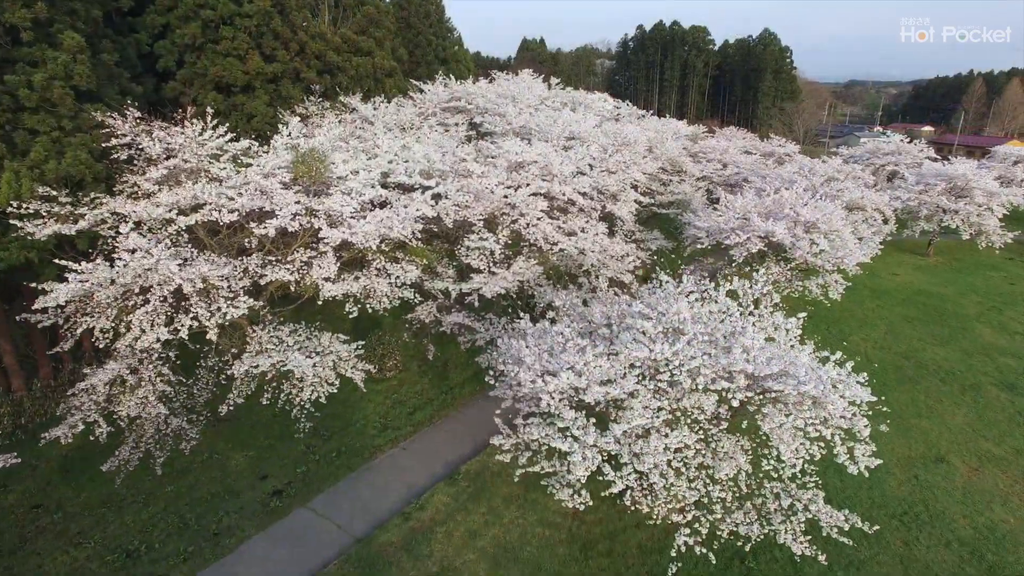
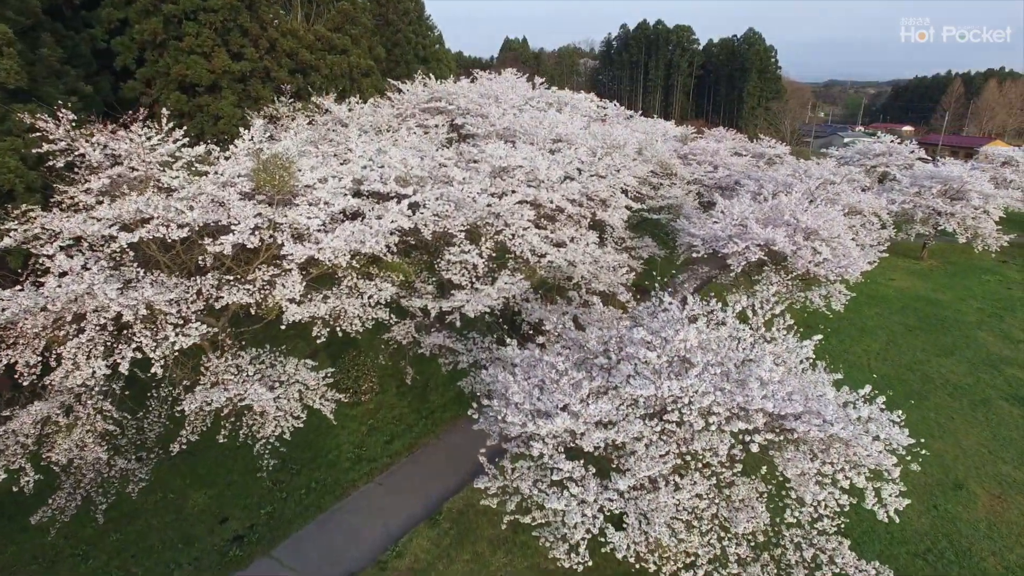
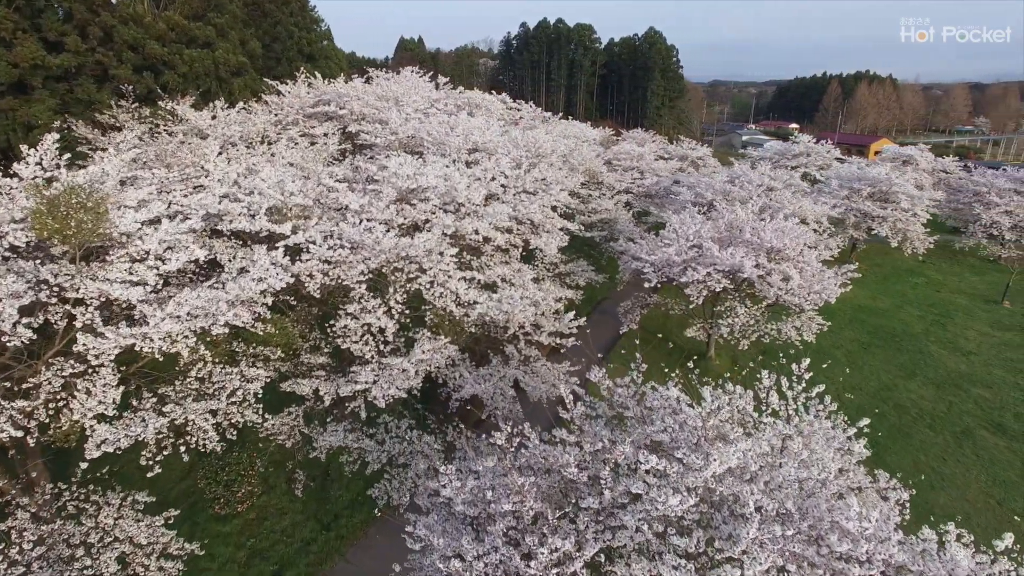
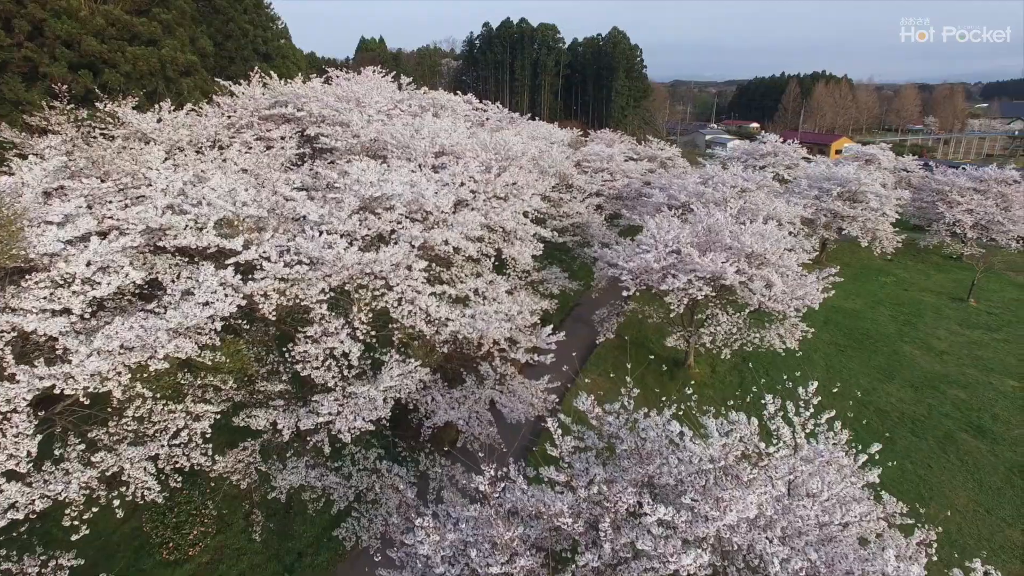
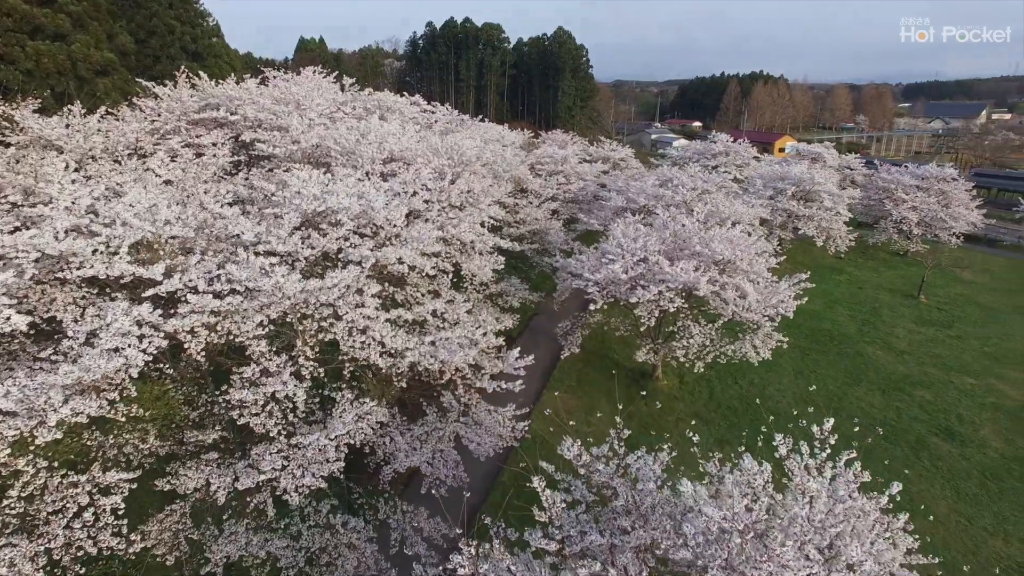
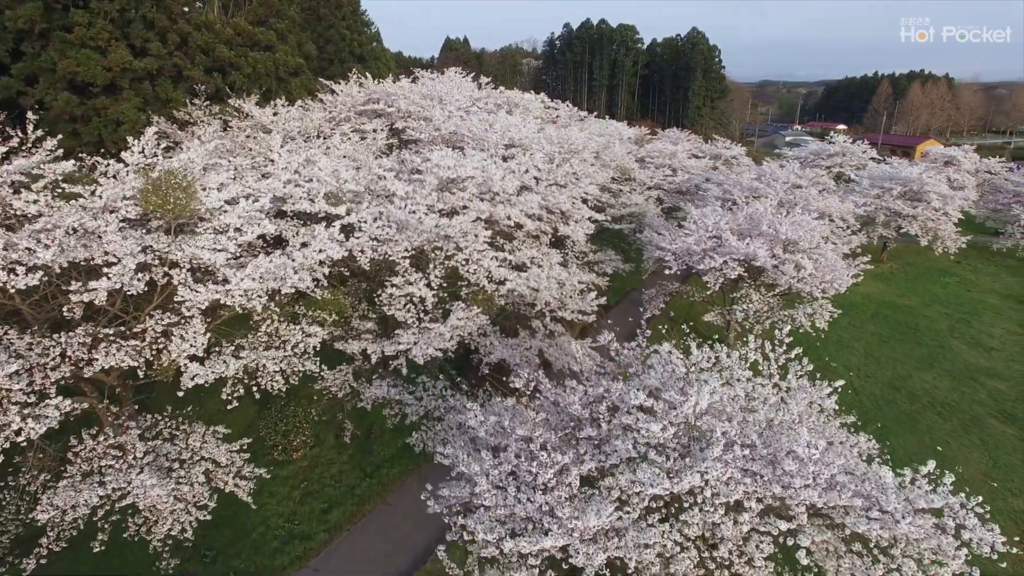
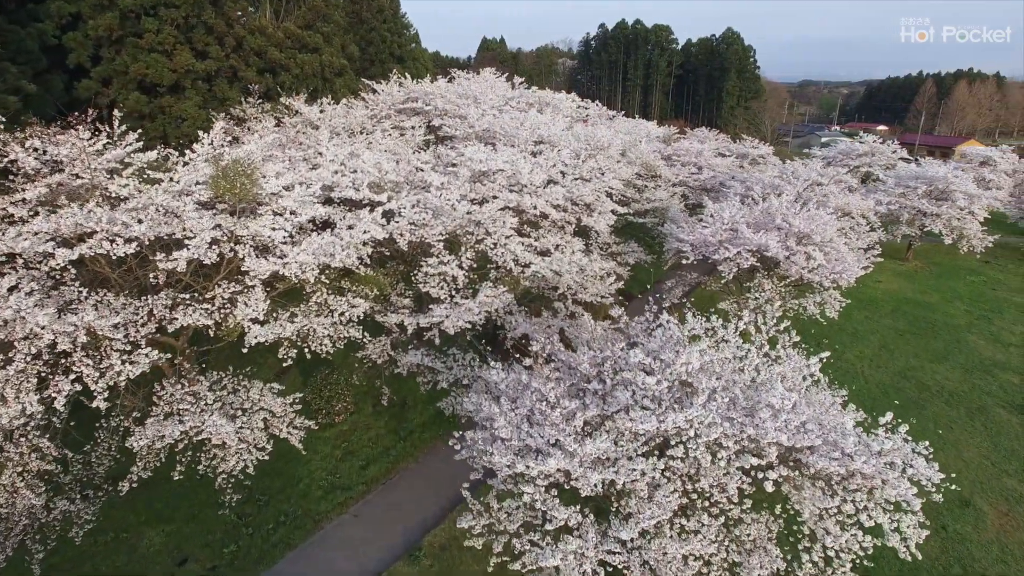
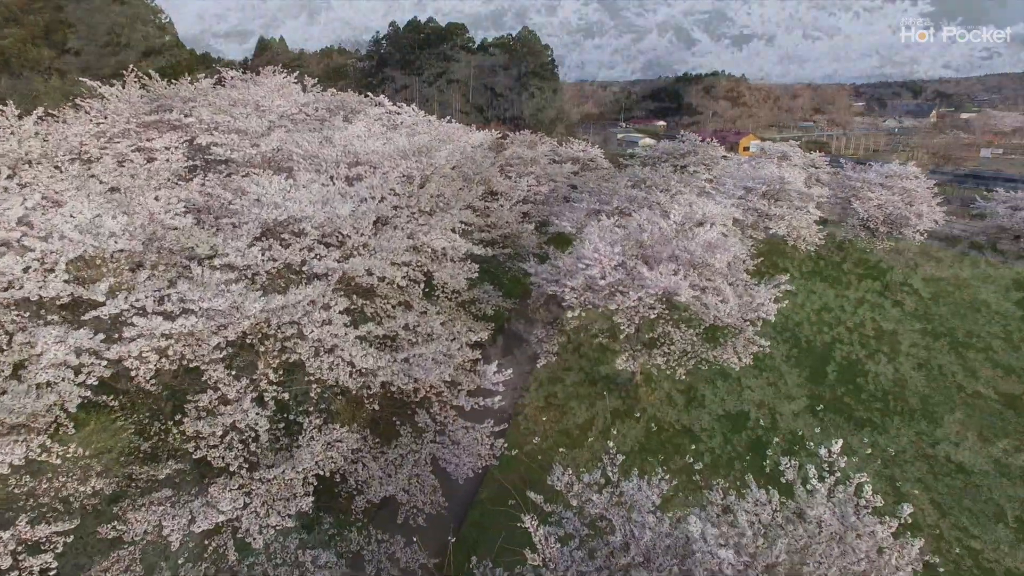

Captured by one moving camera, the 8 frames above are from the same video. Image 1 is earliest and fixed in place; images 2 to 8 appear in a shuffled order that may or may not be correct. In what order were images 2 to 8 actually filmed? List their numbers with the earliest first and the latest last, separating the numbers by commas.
2, 7, 6, 3, 4, 5, 8
